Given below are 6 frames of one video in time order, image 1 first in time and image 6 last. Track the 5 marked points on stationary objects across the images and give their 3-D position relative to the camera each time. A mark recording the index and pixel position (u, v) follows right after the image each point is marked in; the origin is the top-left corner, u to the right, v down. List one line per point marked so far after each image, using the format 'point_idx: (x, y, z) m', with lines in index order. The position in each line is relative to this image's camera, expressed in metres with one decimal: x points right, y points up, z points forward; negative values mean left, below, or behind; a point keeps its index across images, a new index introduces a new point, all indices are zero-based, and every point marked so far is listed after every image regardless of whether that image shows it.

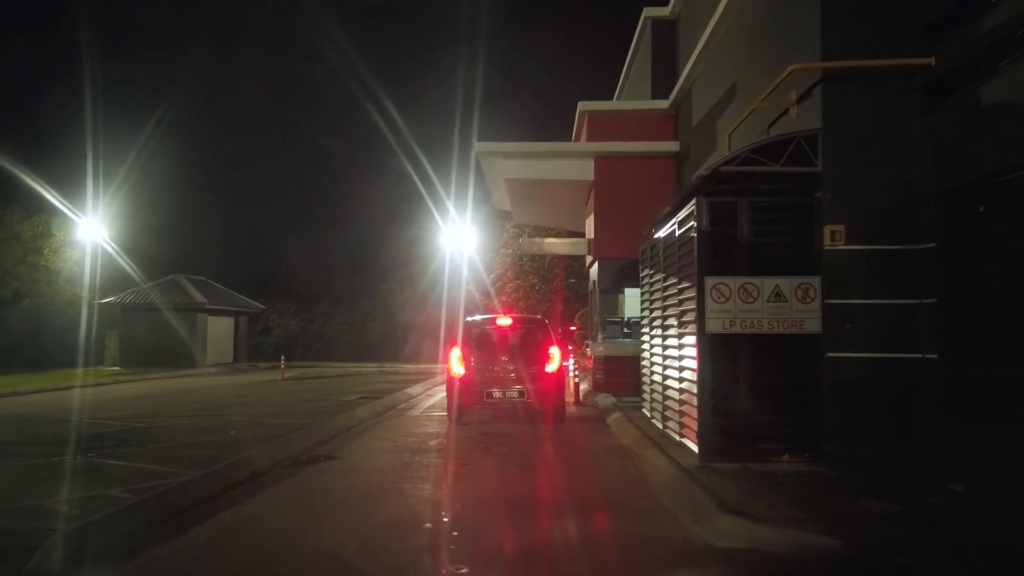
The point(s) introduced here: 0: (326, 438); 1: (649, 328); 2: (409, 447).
0: (-2.8, -2.3, +12.8) m
1: (+2.0, -0.6, +11.8) m
2: (-1.5, -2.3, +11.9) m
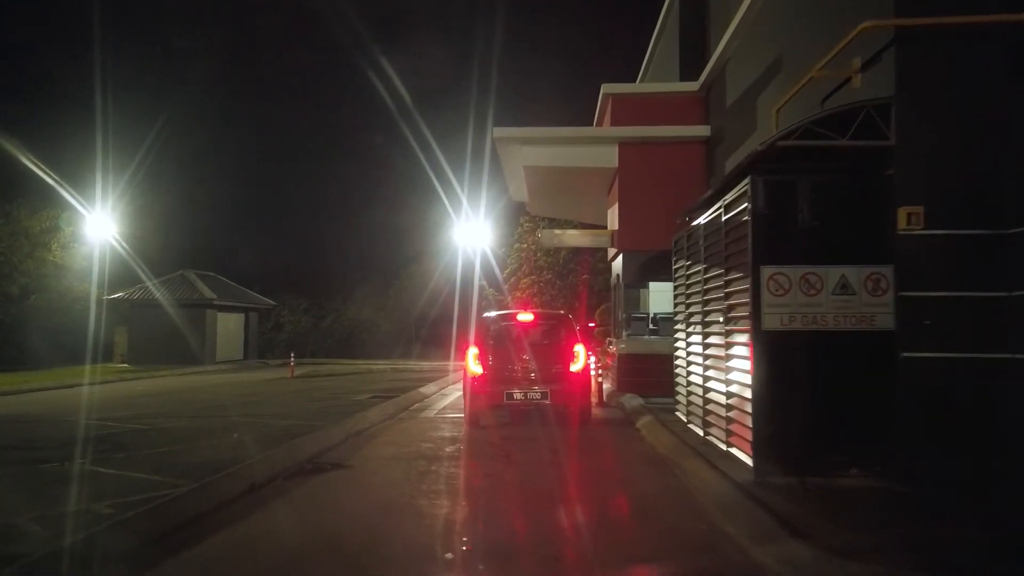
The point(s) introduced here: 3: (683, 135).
0: (-2.5, -2.2, +11.8) m
1: (+2.3, -0.5, +10.8) m
2: (-1.1, -2.2, +10.9) m
3: (+3.2, +2.9, +15.7) m
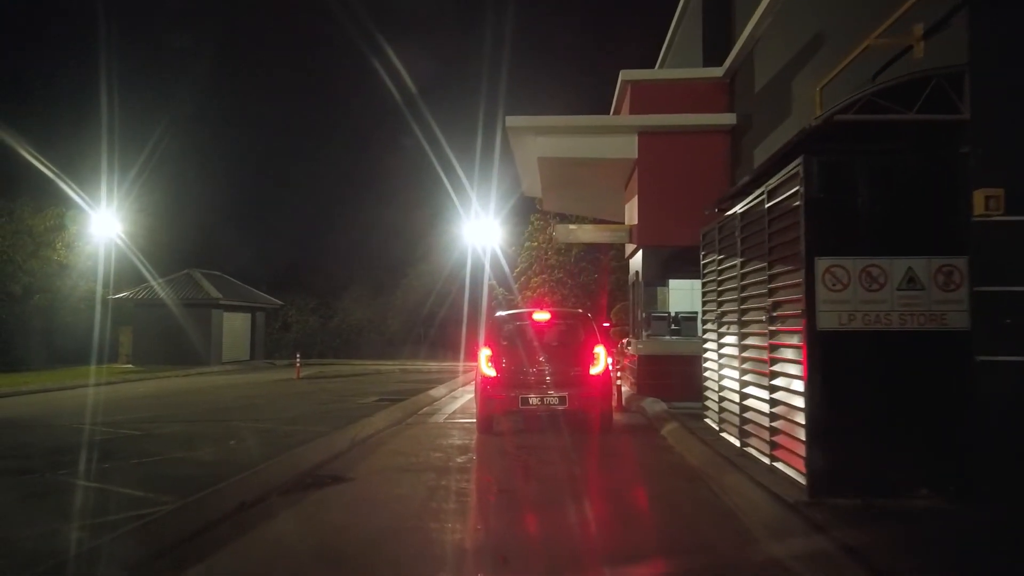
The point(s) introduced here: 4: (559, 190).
0: (-2.3, -2.2, +11.0) m
1: (+2.5, -0.5, +9.9) m
2: (-0.9, -2.1, +10.1) m
3: (+3.5, +3.0, +14.9) m
4: (+1.1, +2.3, +18.9) m
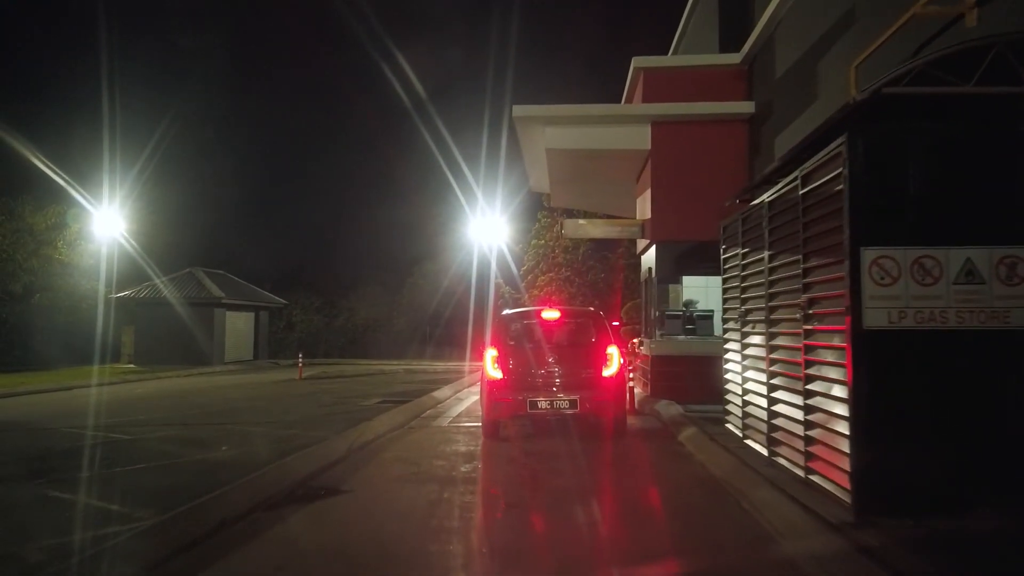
0: (-2.2, -2.1, +10.4) m
1: (+2.6, -0.4, +9.3) m
2: (-0.9, -2.1, +9.4) m
3: (+3.6, +3.0, +14.2) m
4: (+1.2, +2.3, +18.2) m
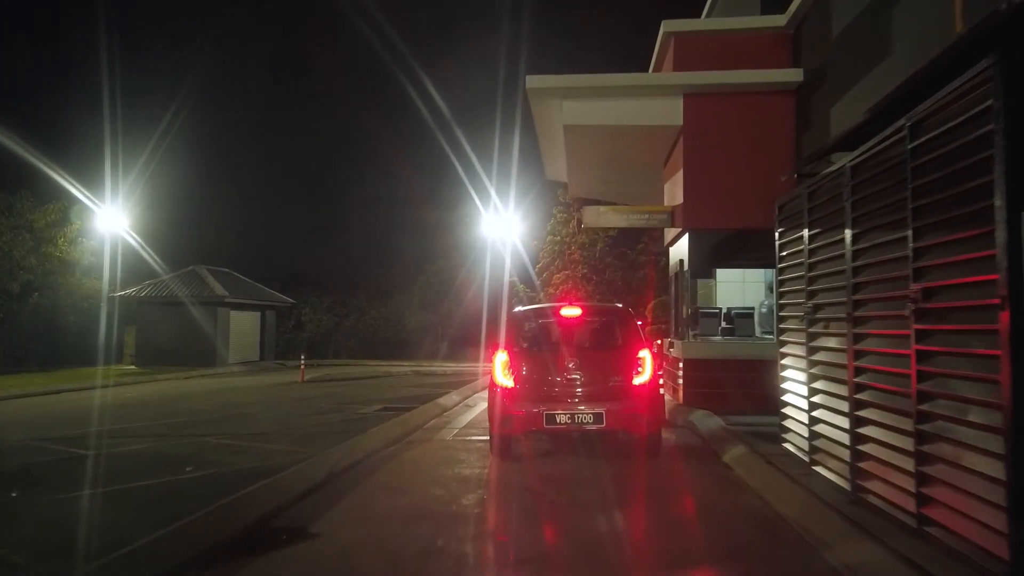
0: (-2.0, -2.1, +8.7) m
1: (+2.7, -0.3, +7.5) m
2: (-0.7, -2.0, +7.8) m
3: (+3.8, +3.1, +12.4) m
4: (+1.5, +2.4, +16.5) m
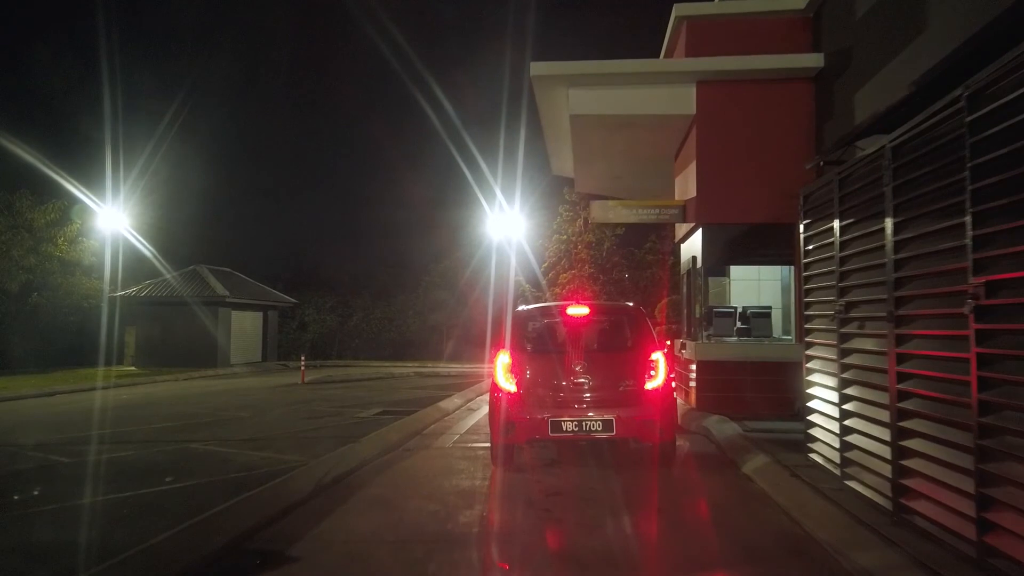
0: (-2.0, -2.0, +8.1) m
1: (+2.7, -0.3, +6.8) m
2: (-0.7, -2.0, +7.1) m
3: (+3.9, +3.1, +11.7) m
4: (+1.6, +2.4, +15.9) m
